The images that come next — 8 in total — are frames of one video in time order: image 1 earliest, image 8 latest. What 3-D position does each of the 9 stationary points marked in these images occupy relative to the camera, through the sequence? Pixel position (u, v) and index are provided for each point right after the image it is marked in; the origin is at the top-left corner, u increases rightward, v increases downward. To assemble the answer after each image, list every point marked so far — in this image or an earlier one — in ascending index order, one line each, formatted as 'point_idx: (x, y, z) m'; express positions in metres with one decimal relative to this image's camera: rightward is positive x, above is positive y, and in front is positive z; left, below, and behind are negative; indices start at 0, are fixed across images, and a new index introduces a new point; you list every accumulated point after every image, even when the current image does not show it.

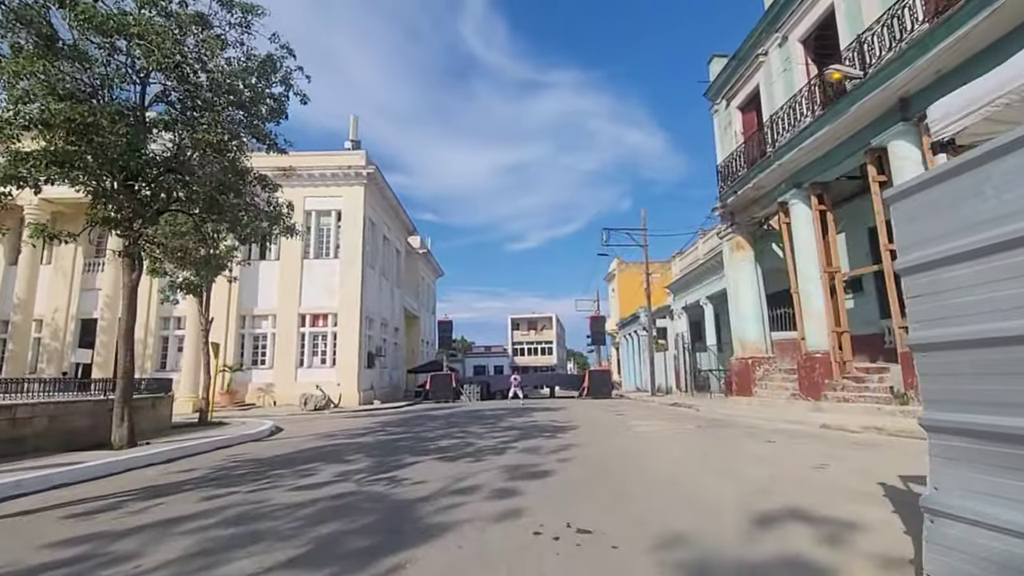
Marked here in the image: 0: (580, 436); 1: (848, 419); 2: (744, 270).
0: (+1.4, -3.0, +10.2) m
1: (+7.5, -2.9, +11.1) m
2: (+8.5, +0.7, +18.2) m
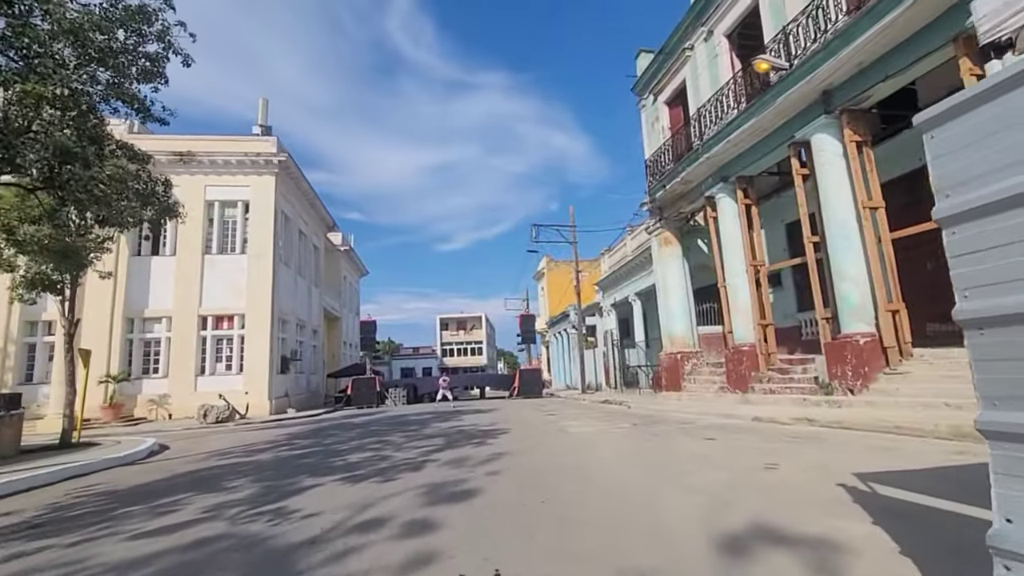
0: (0.0, -2.9, +9.3) m
1: (+5.9, -2.7, +11.1) m
2: (+5.8, +0.8, +18.2) m
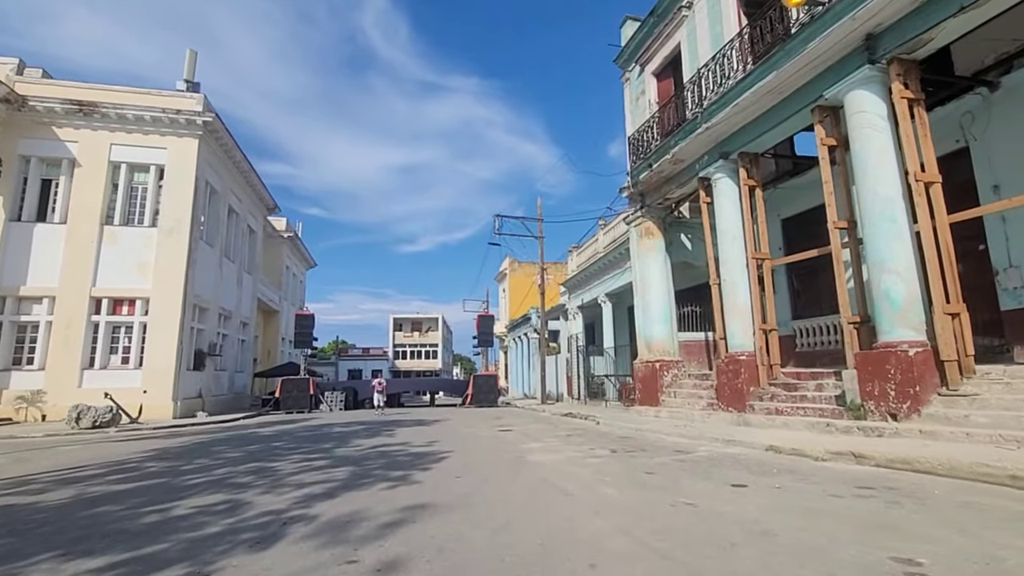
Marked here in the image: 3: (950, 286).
0: (-0.9, -2.4, +6.4) m
1: (+4.9, -2.6, +8.6) m
2: (+4.5, +0.9, +15.8) m
3: (+7.0, 0.0, +8.0) m
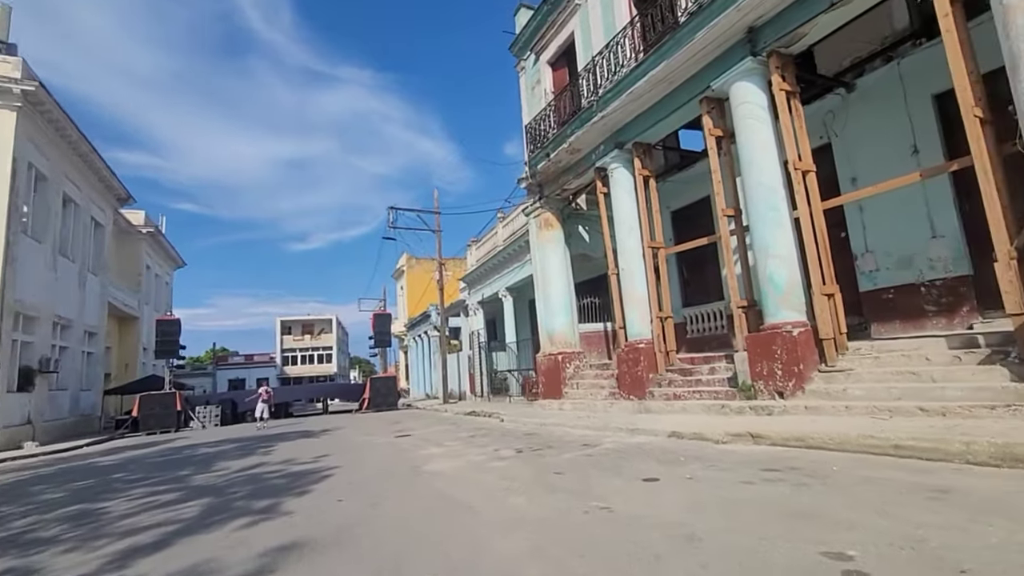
0: (-2.0, -2.3, +5.4) m
1: (+3.2, -2.4, +8.7) m
2: (+1.3, +1.2, +15.6) m
3: (+5.3, +0.3, +8.5) m
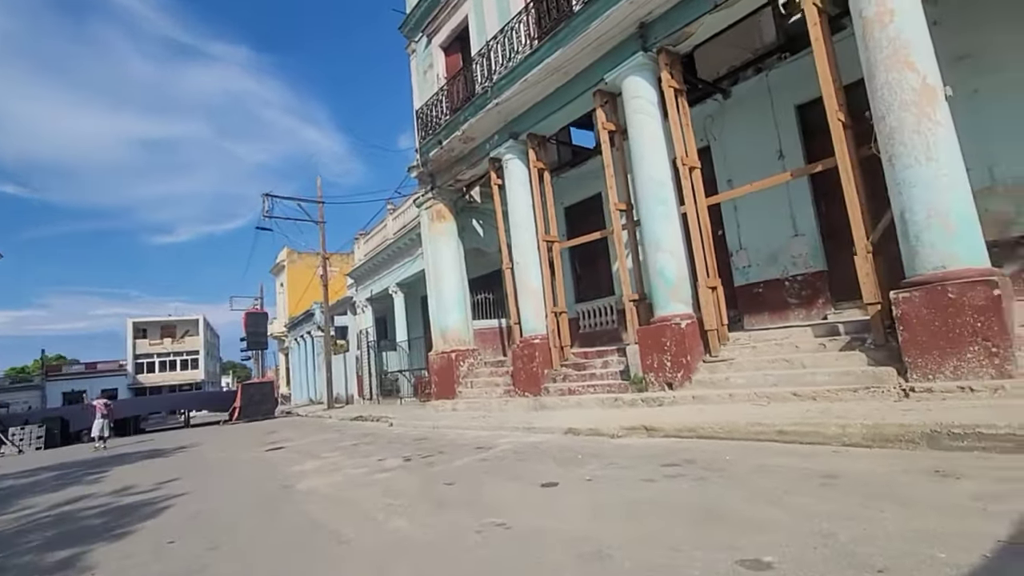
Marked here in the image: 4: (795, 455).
0: (-3.1, -2.2, +4.2) m
1: (+1.3, -2.2, +8.5) m
2: (-2.0, +1.3, +14.9) m
3: (+3.5, +0.5, +8.8) m
4: (+2.7, -1.6, +4.8) m
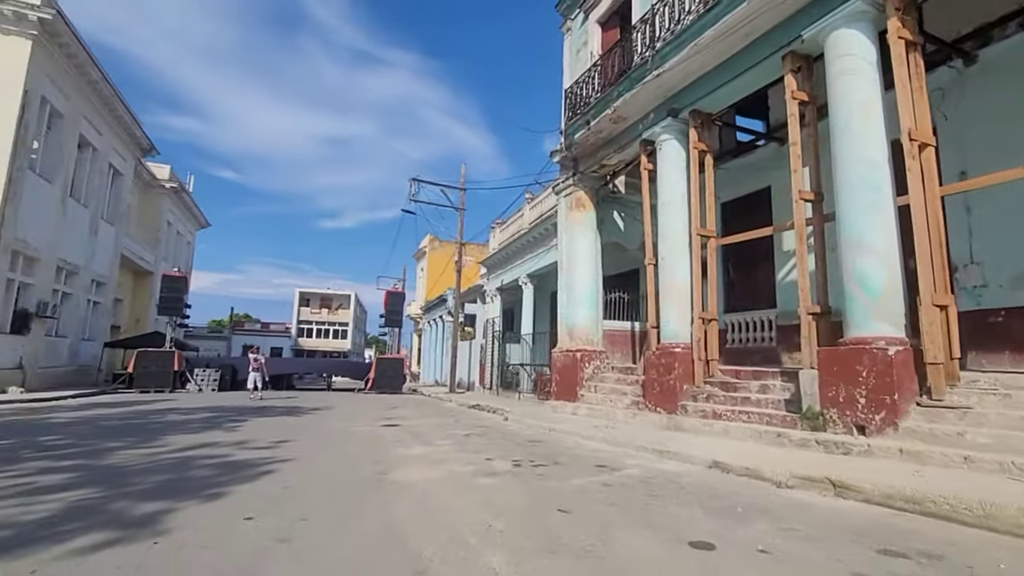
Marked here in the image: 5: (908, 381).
0: (-2.2, -1.8, +3.8) m
1: (+3.1, -2.3, +6.8) m
2: (+1.9, +1.5, +13.8) m
3: (+5.5, +0.2, +6.5) m
4: (+3.6, -1.7, +2.8) m
5: (+5.0, -1.2, +6.3) m
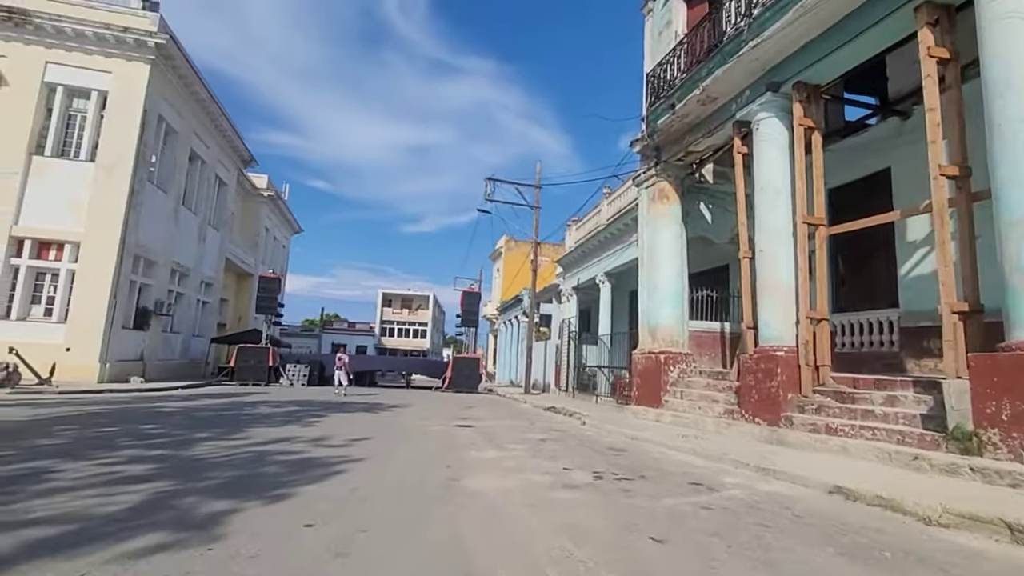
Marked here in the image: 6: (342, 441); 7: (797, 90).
0: (-1.6, -1.7, +3.5) m
1: (+4.1, -2.2, +5.7) m
2: (+4.0, +1.5, +12.9) m
3: (+6.4, +0.3, +5.0) m
4: (+3.9, -1.6, +1.7) m
5: (+5.9, -1.1, +5.0) m
6: (-2.6, -2.4, +7.7) m
7: (+5.2, +3.6, +9.2) m
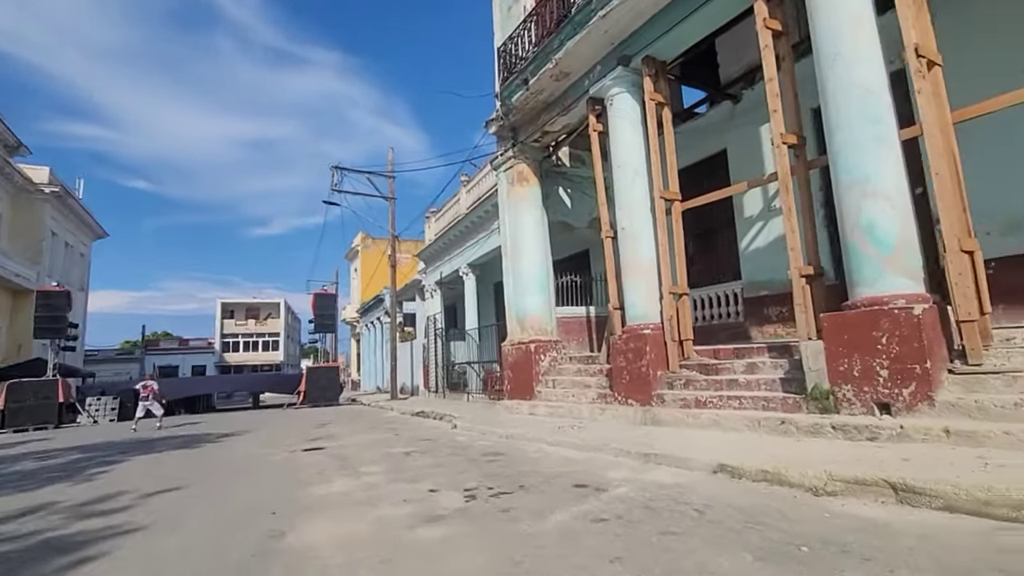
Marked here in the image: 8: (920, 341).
0: (-2.3, -1.6, +1.9) m
1: (+2.6, -1.8, +5.6) m
2: (+0.4, +1.9, +12.3) m
3: (+4.9, +0.8, +5.5) m
4: (+3.5, -1.2, +1.6) m
5: (+4.5, -0.6, +5.3) m
6: (-4.4, -2.4, +5.7) m
7: (+2.4, +4.1, +9.1) m
8: (+4.2, -0.6, +5.2) m
